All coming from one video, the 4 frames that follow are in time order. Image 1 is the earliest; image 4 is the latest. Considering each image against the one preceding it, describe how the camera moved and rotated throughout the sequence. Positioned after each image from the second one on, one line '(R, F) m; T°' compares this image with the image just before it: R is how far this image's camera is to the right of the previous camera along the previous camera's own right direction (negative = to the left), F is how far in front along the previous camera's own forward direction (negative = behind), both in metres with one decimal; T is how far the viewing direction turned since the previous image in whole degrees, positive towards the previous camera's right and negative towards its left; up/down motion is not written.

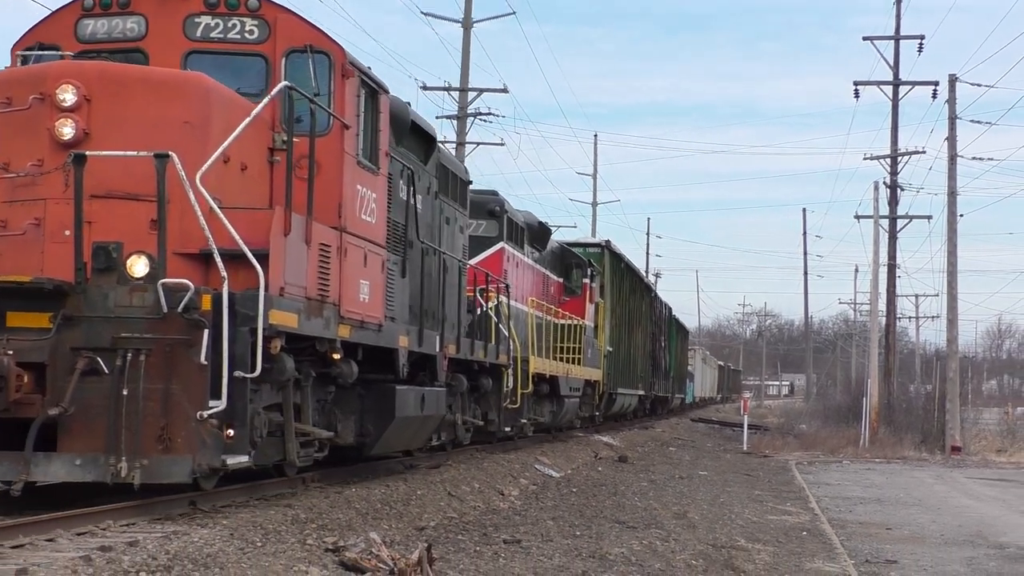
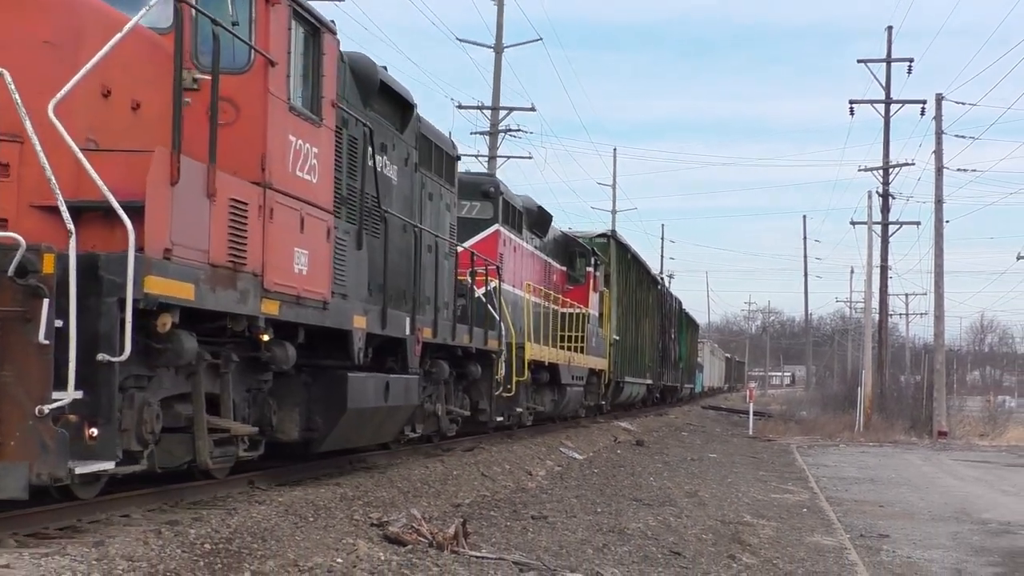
(-0.1, -0.6) m; 0°
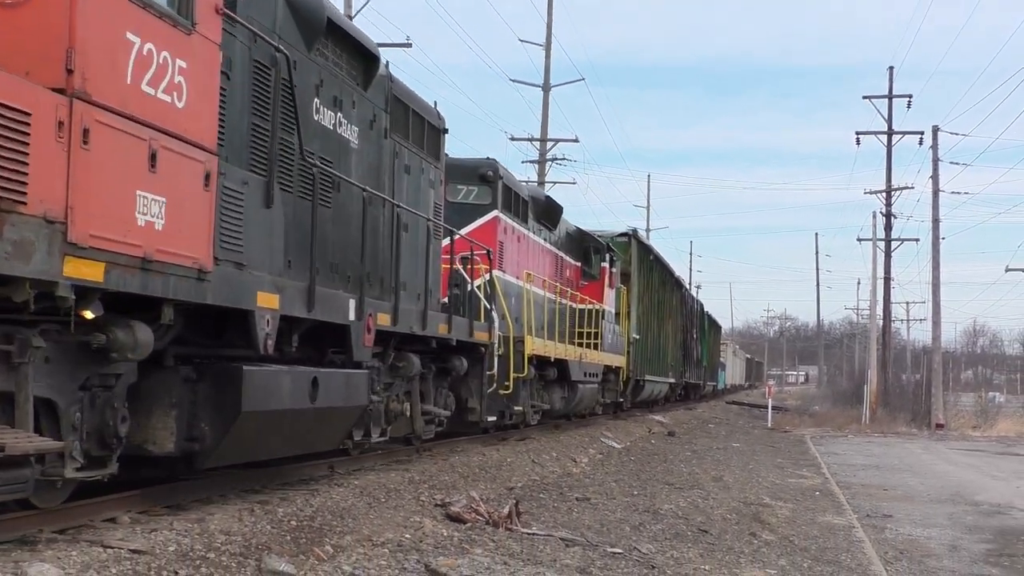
(-0.2, -0.9) m; -1°
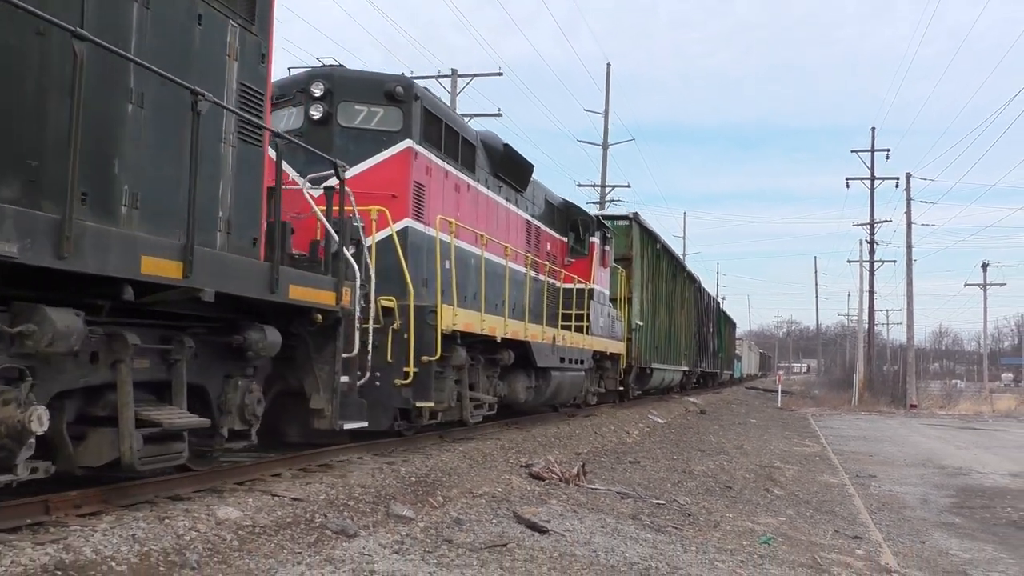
(-0.2, -2.2) m; -2°
